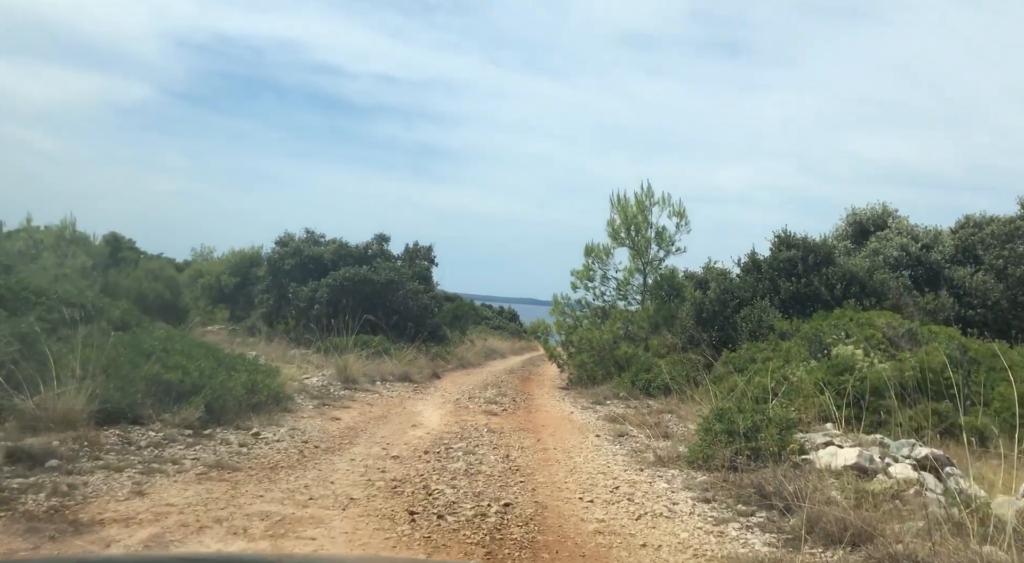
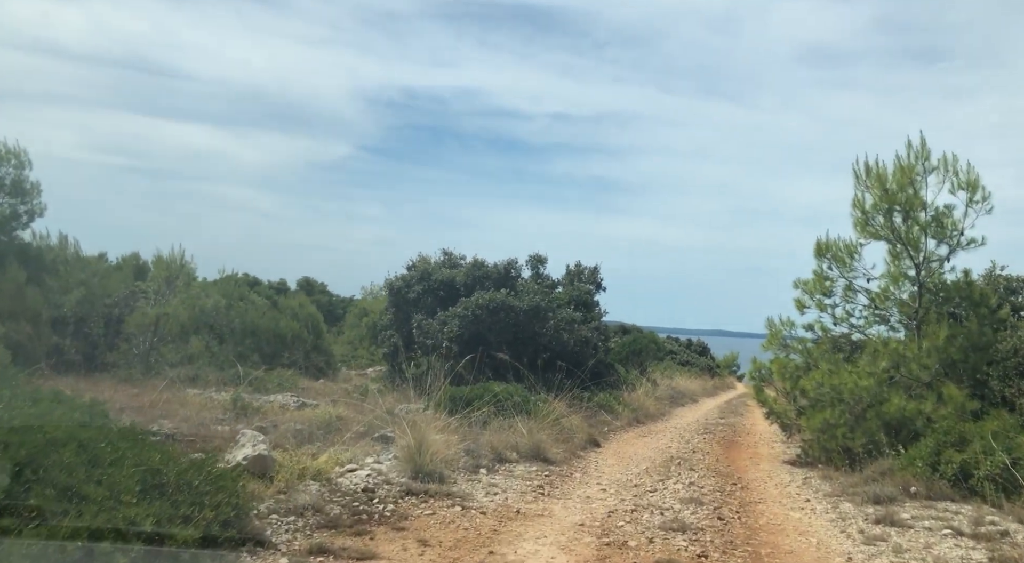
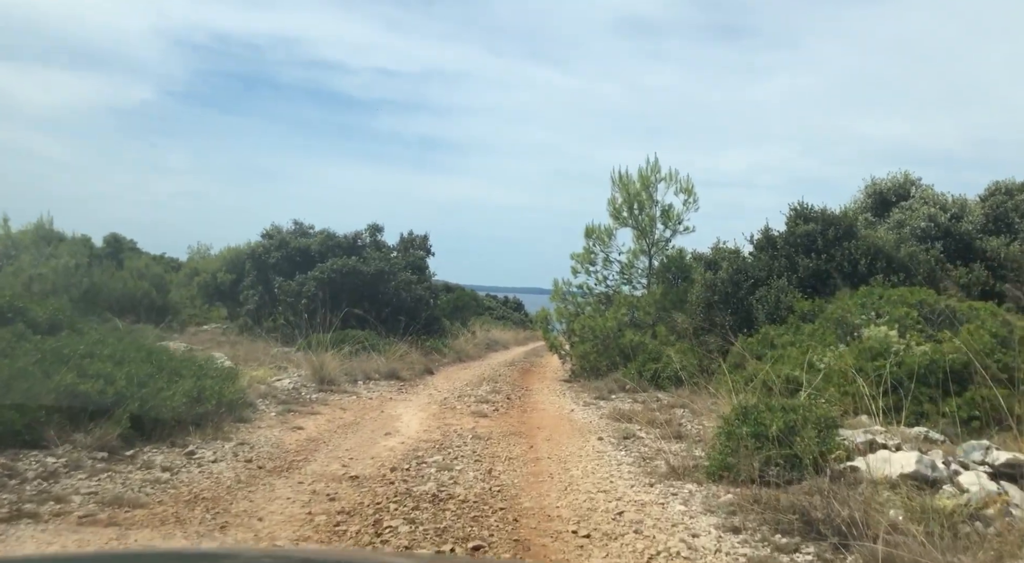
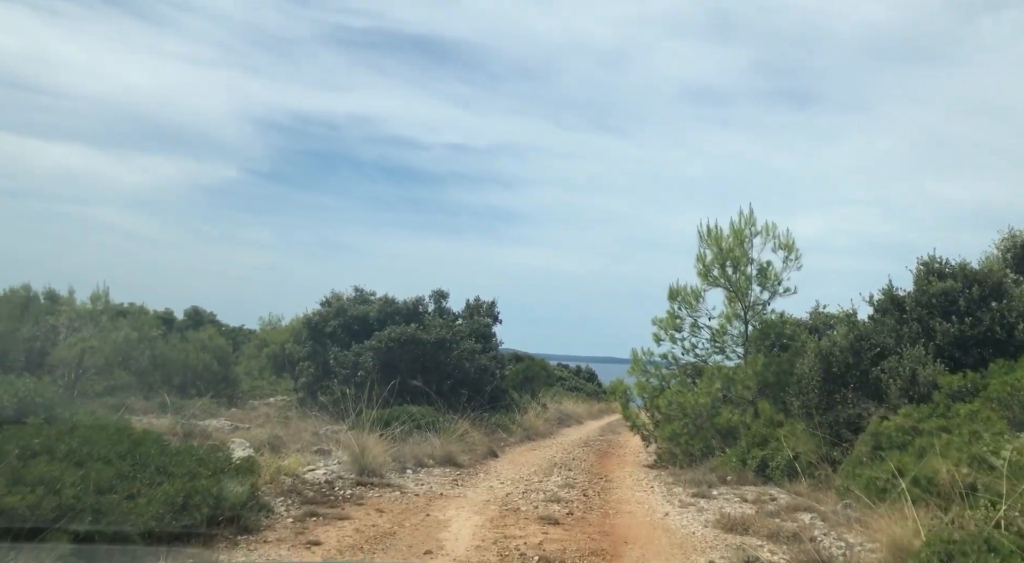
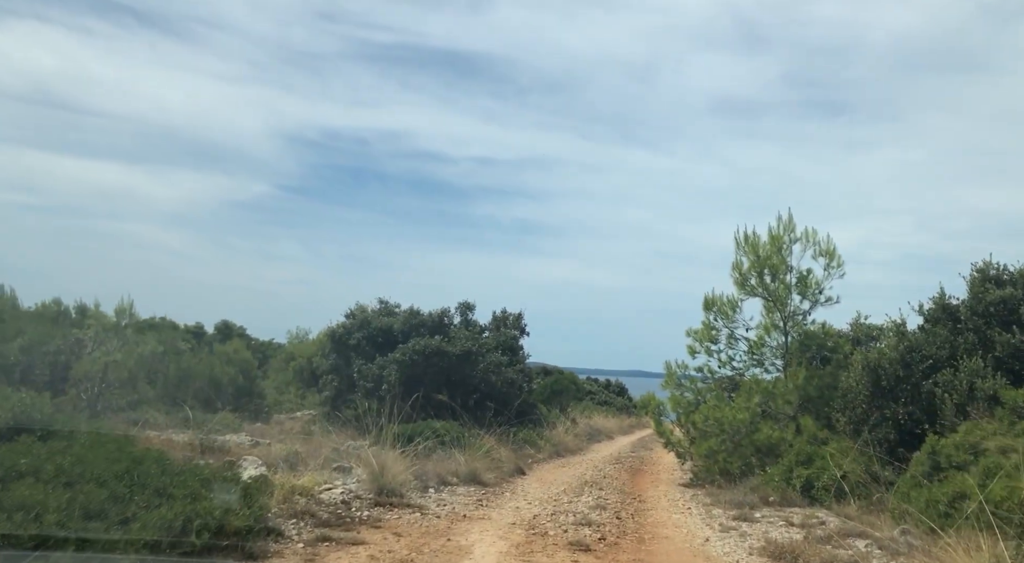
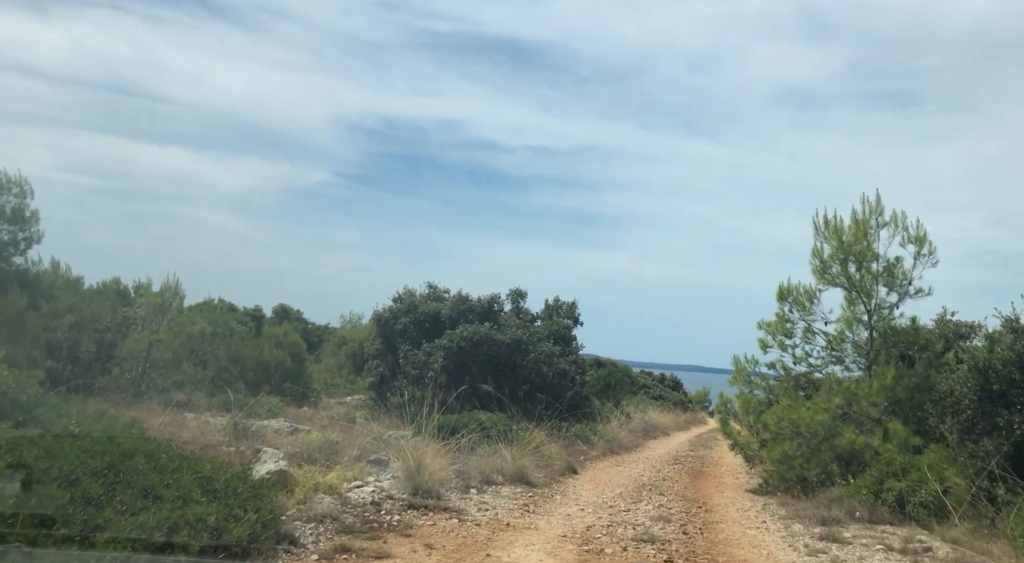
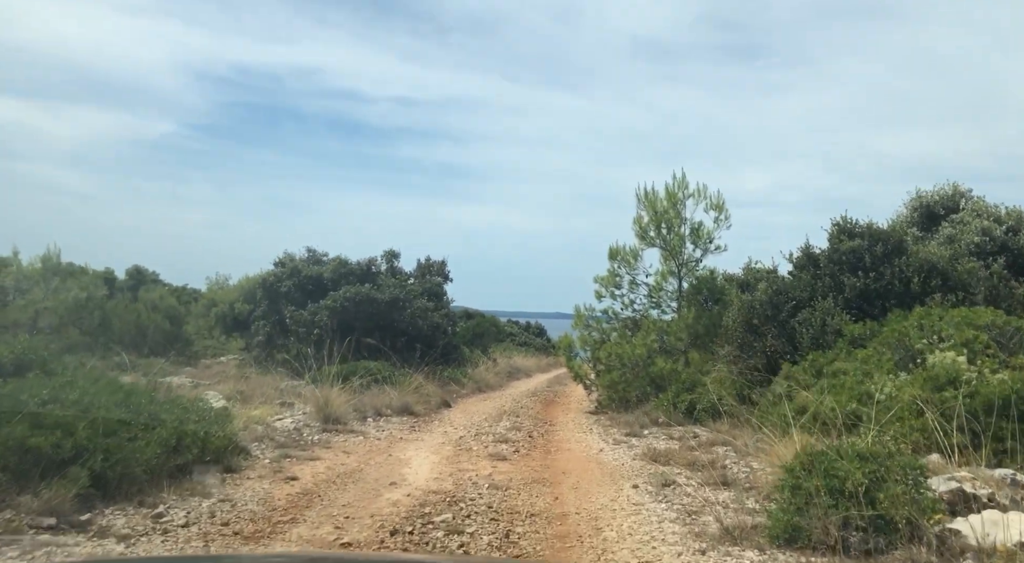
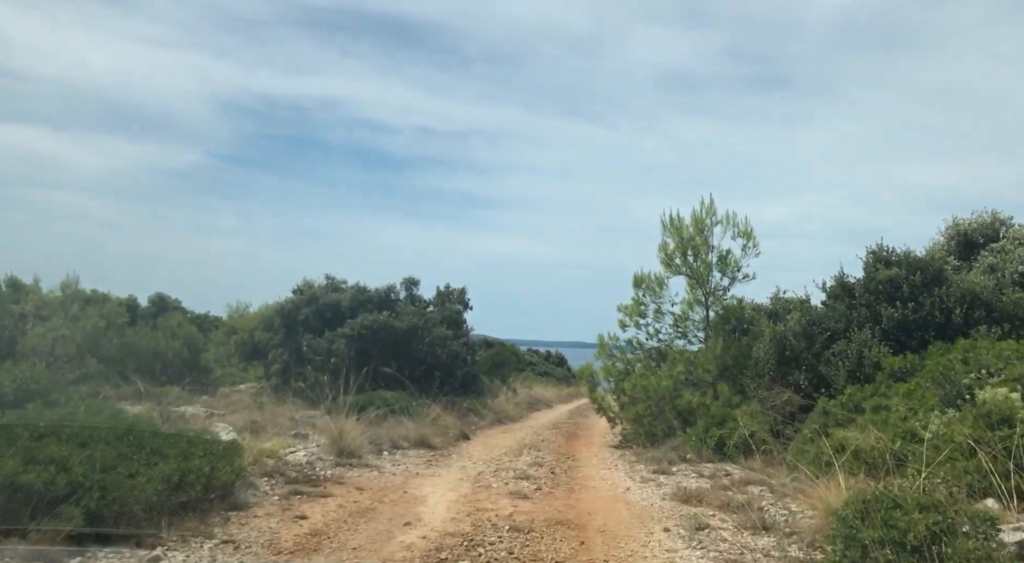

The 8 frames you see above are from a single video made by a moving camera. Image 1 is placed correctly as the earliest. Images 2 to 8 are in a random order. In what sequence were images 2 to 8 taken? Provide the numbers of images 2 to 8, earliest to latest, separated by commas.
3, 7, 8, 4, 5, 6, 2
